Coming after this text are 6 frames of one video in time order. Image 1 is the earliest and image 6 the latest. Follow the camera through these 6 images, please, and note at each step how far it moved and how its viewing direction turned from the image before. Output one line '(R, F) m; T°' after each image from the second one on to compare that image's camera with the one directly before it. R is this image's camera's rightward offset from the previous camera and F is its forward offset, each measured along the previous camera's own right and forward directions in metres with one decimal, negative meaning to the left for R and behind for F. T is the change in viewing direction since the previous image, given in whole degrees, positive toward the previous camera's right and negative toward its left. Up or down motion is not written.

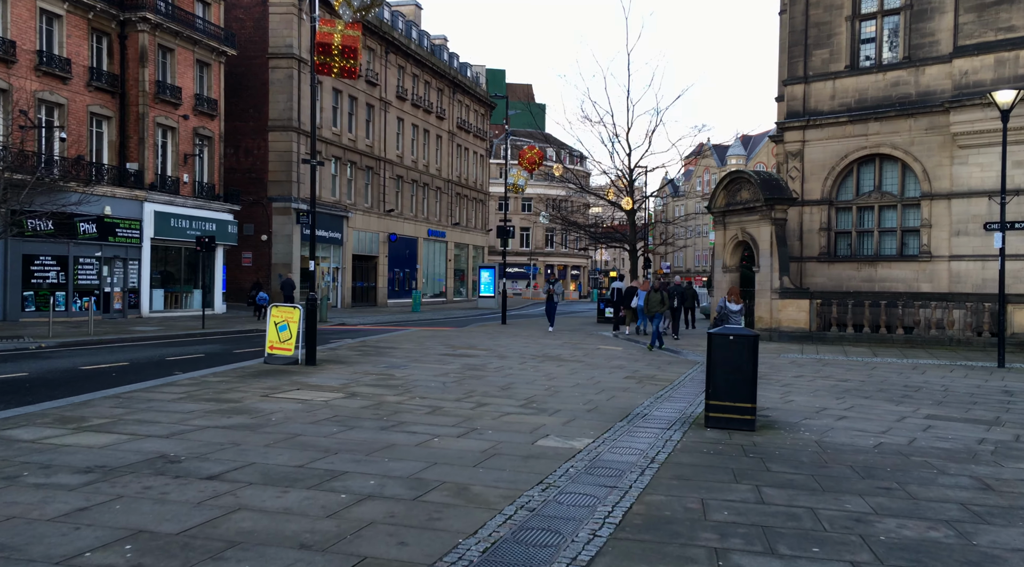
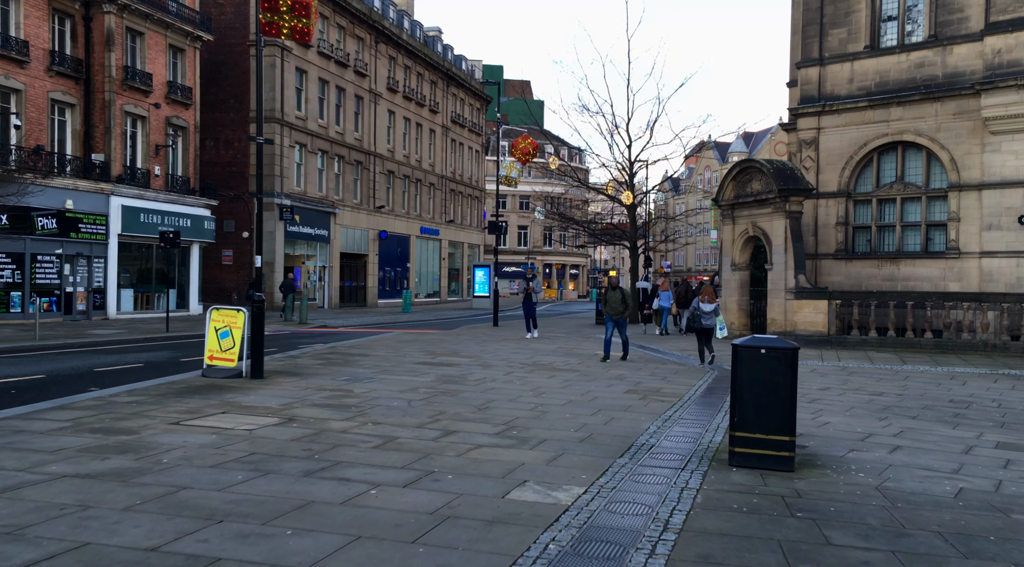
(+0.2, +2.0) m; 0°
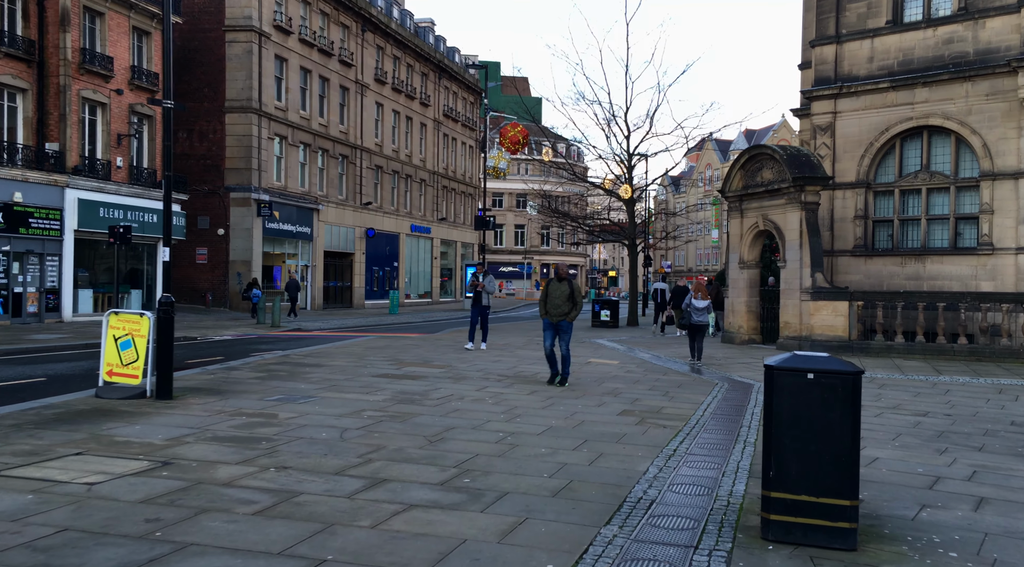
(+0.3, +2.1) m; 0°
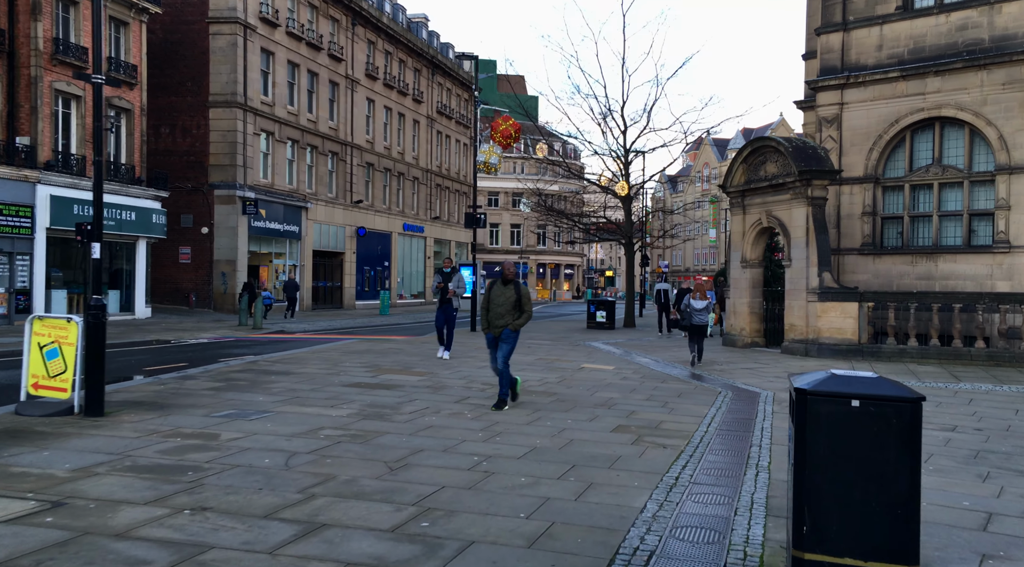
(+0.2, +1.1) m; 0°
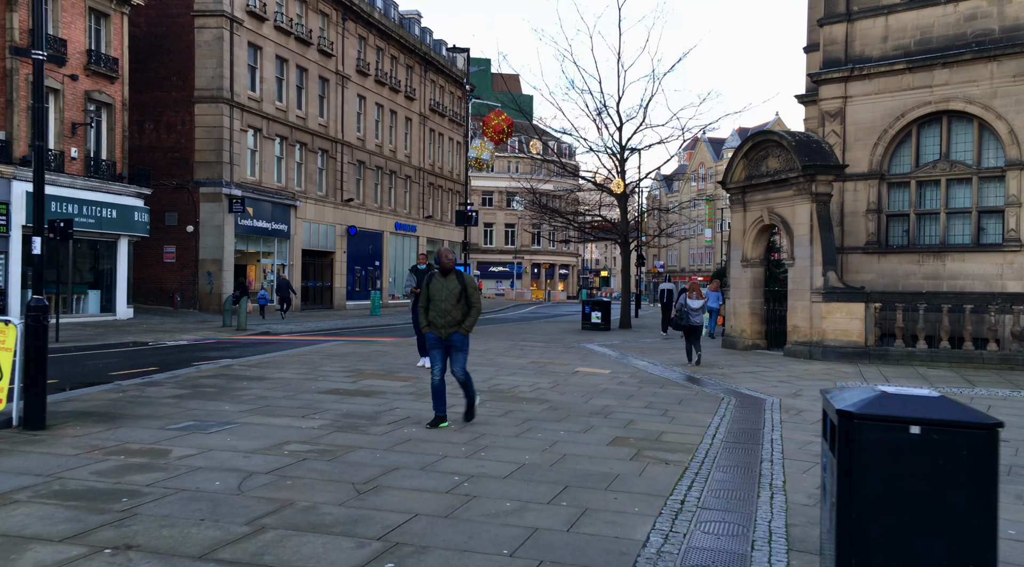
(+0.1, +0.8) m; 0°
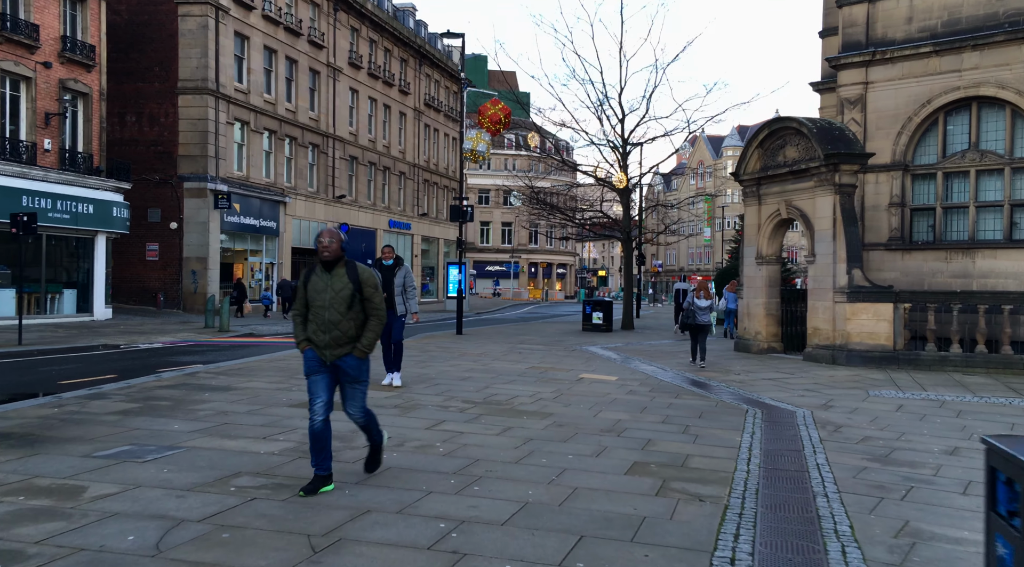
(0.0, +1.3) m; 0°
